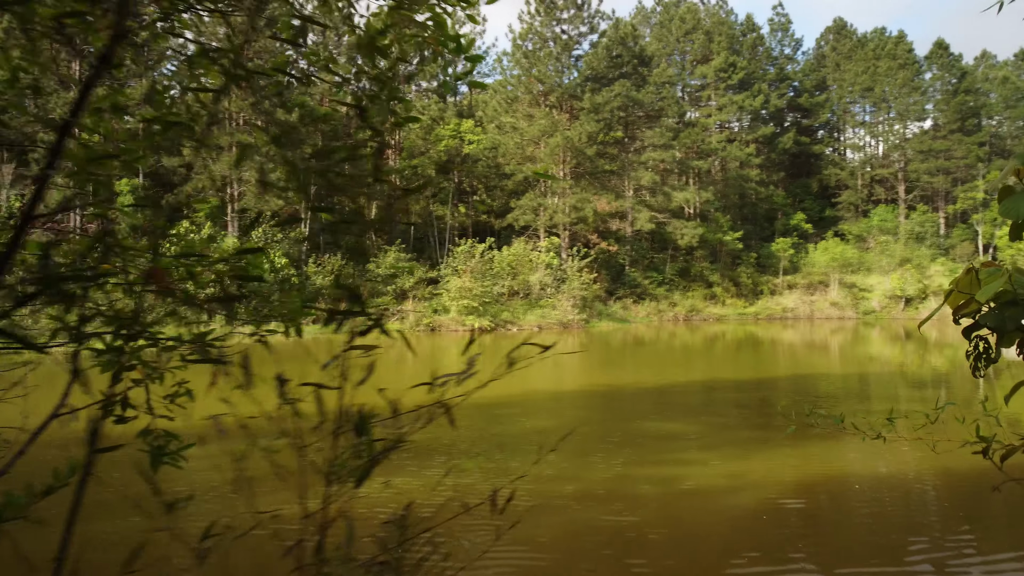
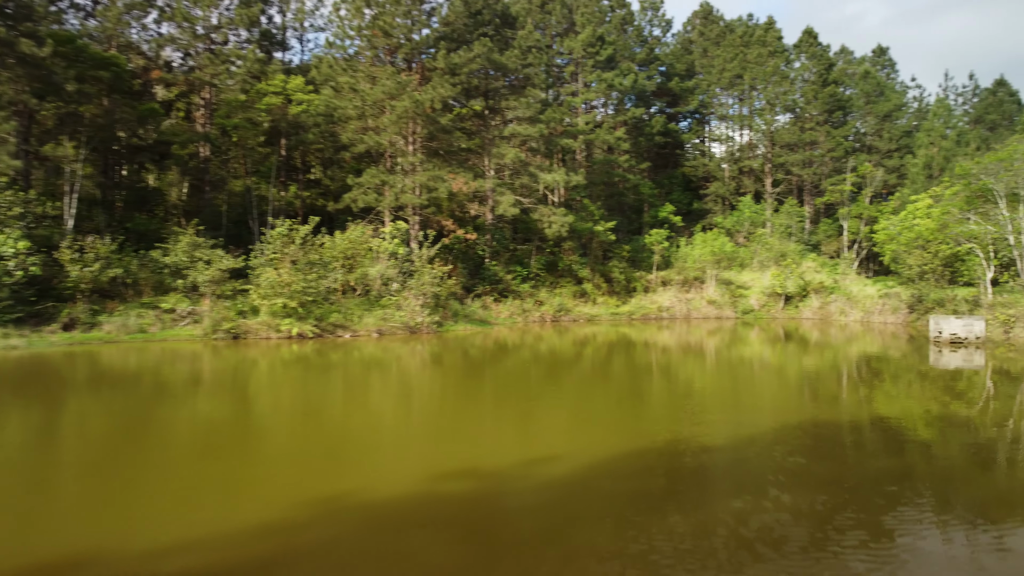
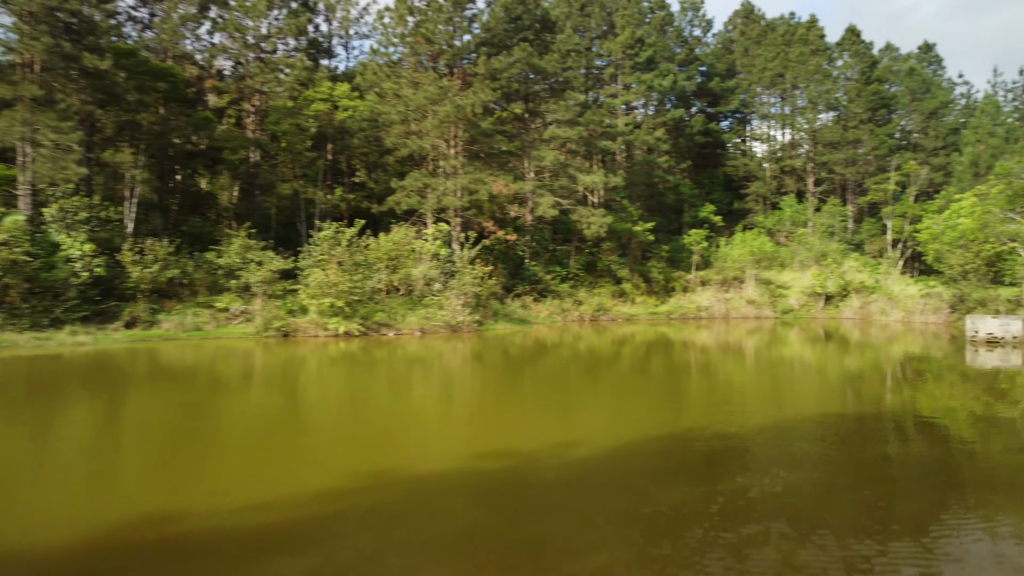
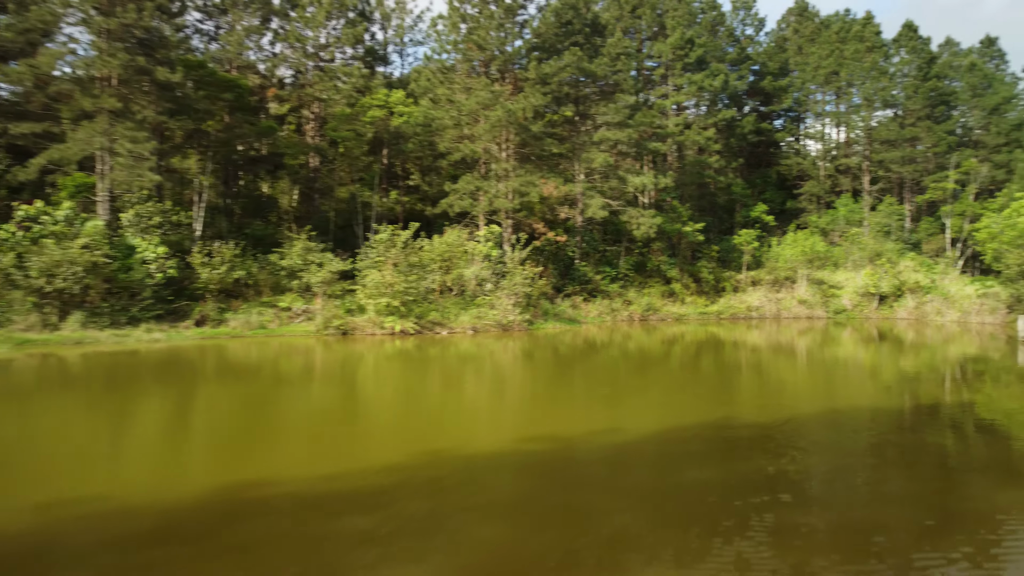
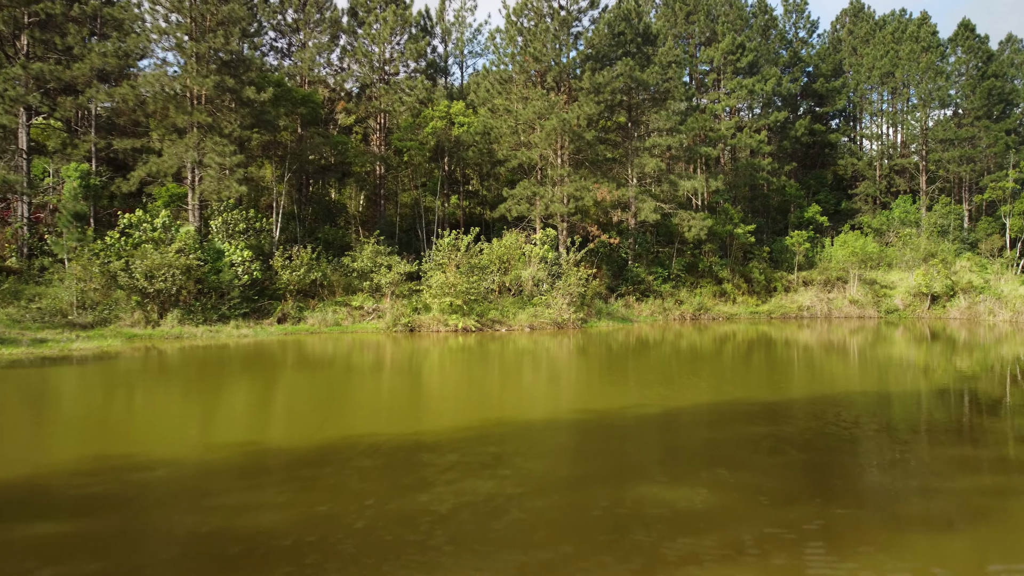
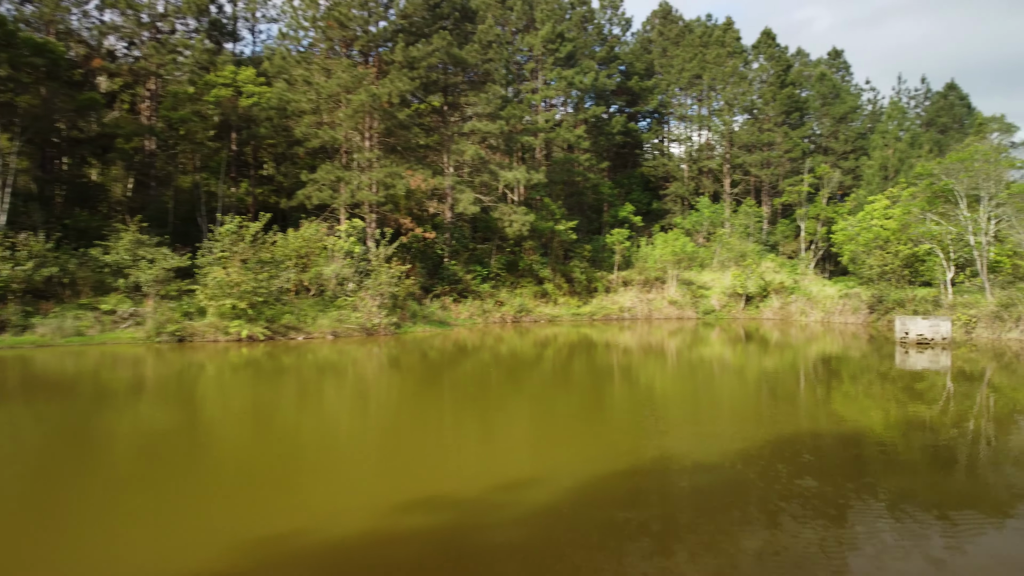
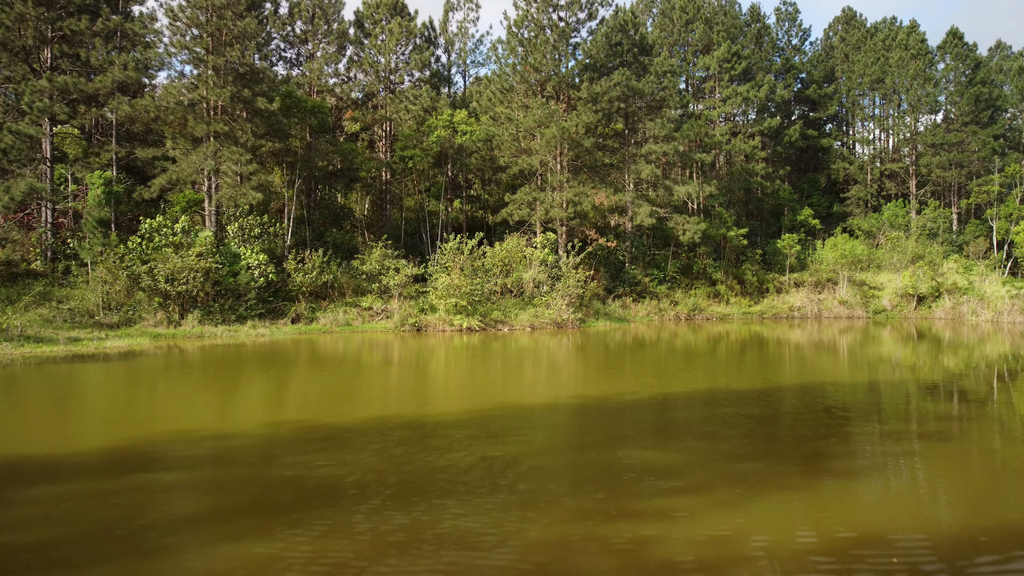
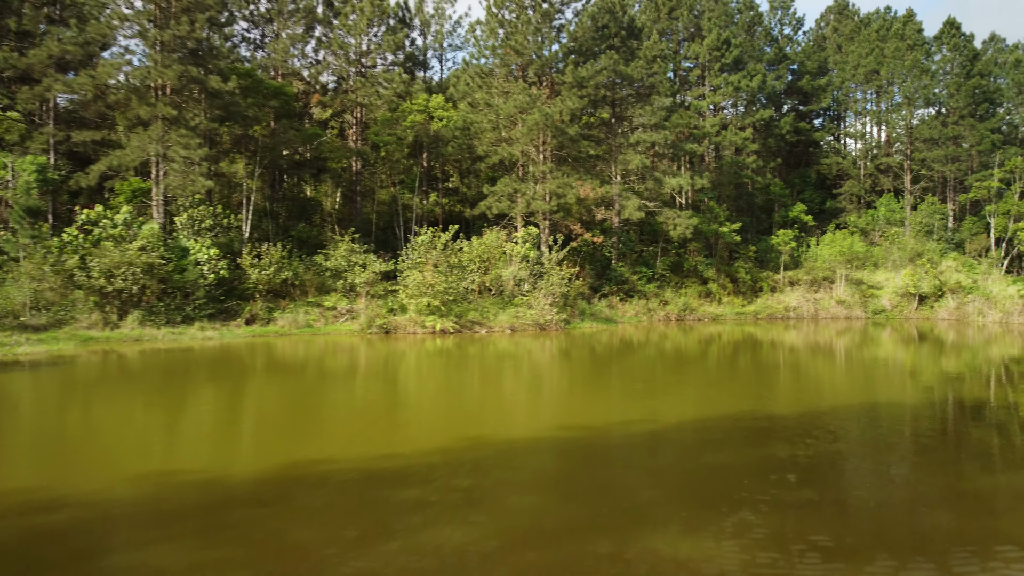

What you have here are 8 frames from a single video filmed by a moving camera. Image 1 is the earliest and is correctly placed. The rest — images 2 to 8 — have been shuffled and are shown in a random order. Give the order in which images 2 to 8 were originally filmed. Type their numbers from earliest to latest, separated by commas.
7, 5, 8, 4, 3, 2, 6
